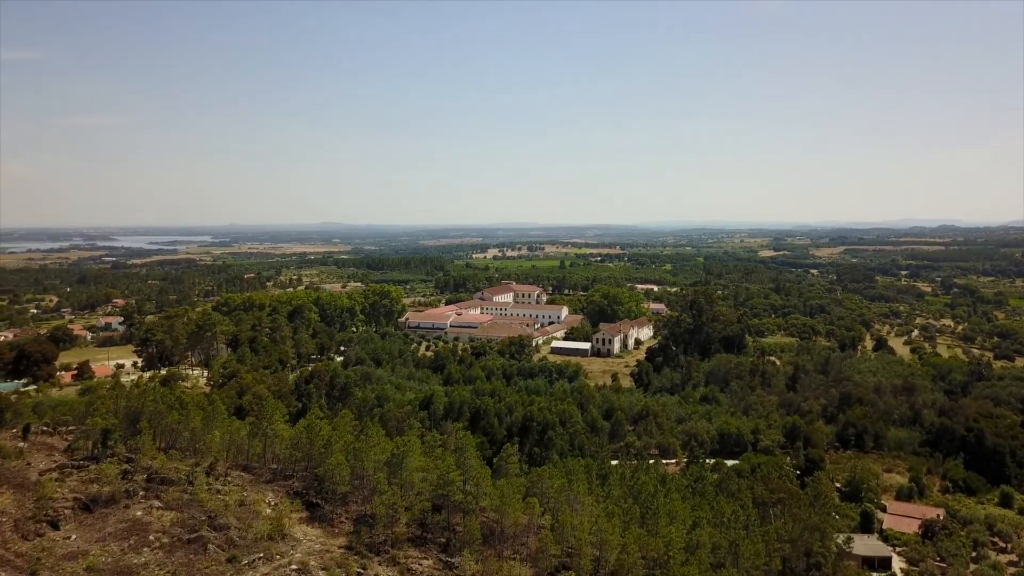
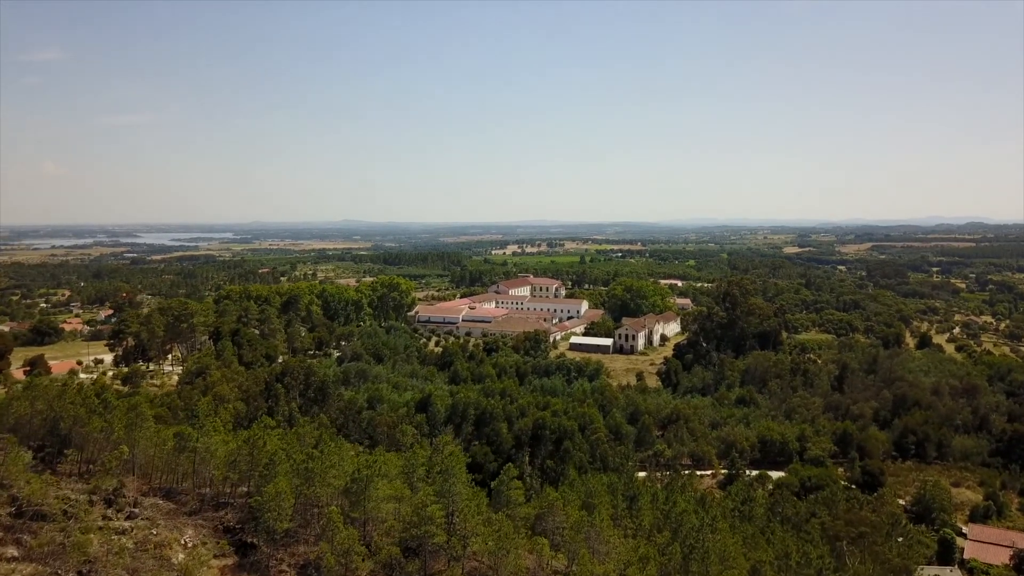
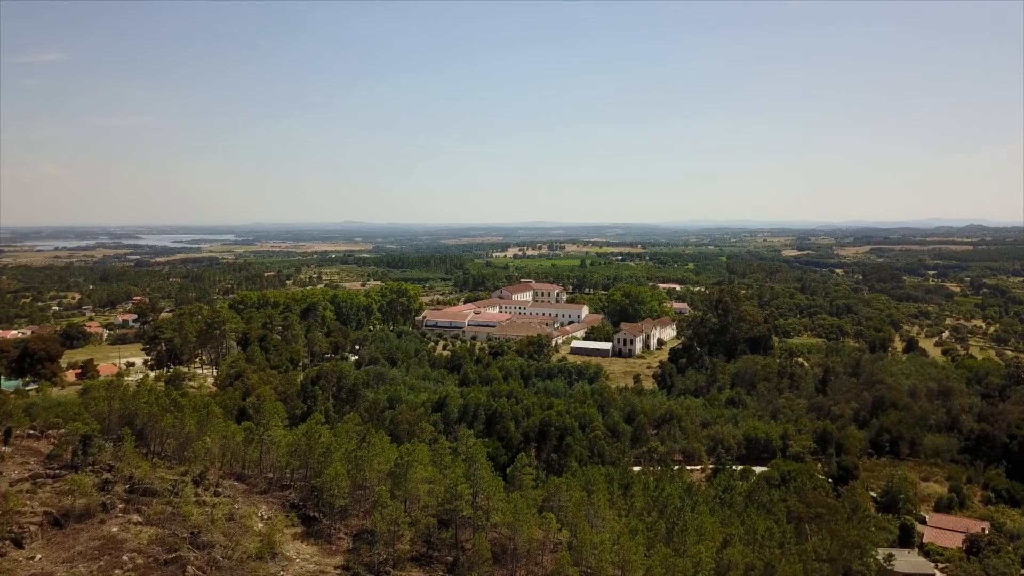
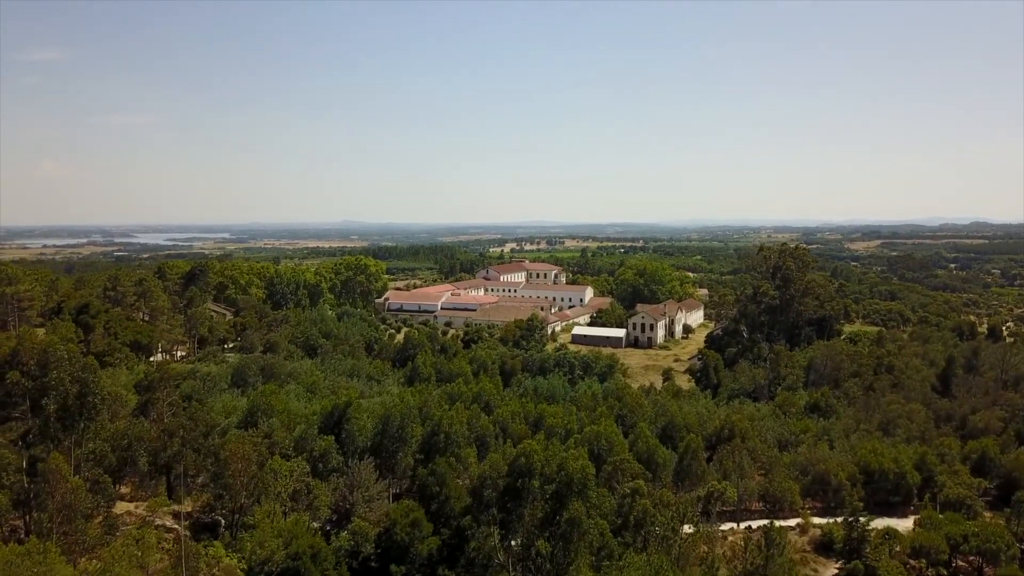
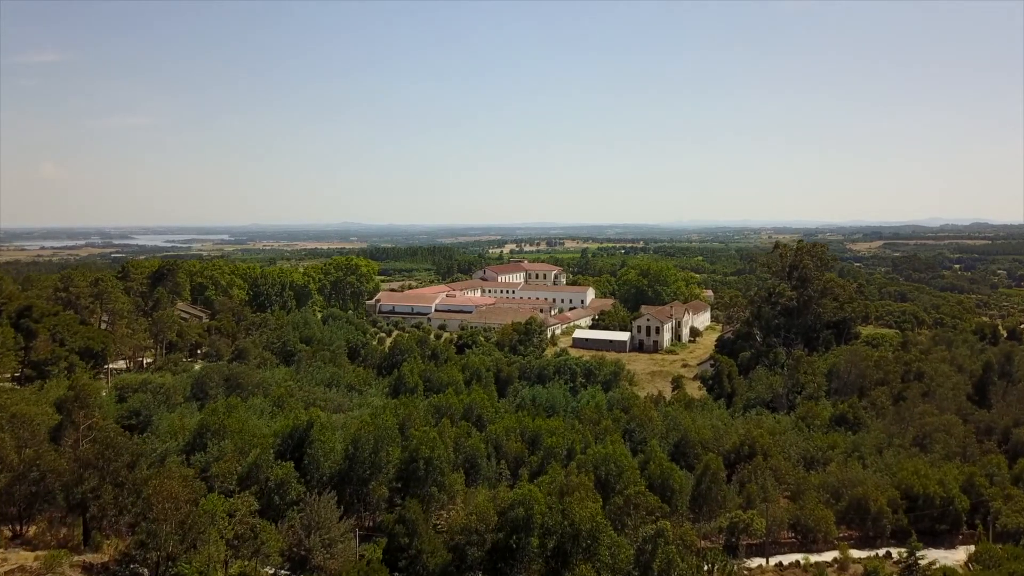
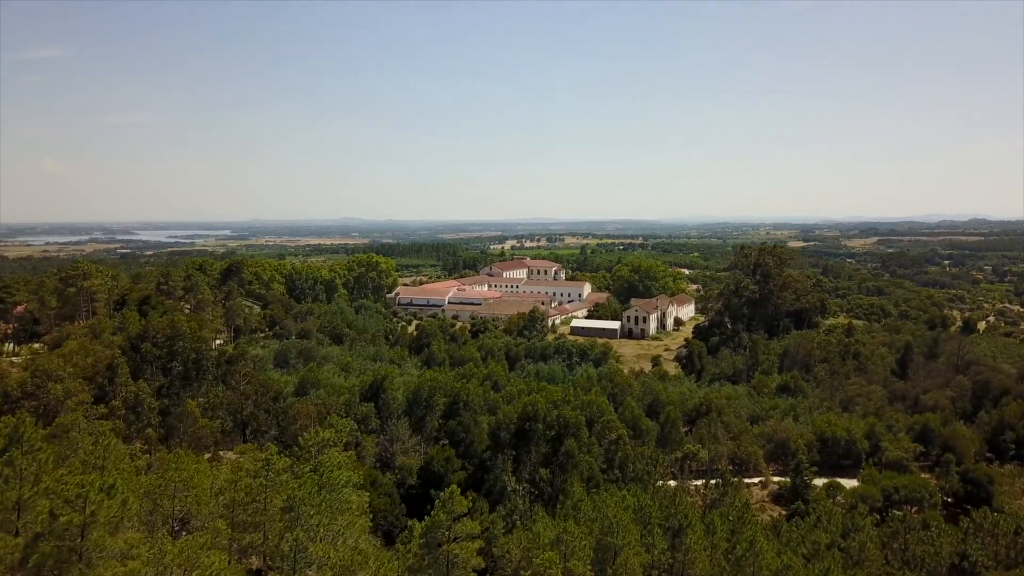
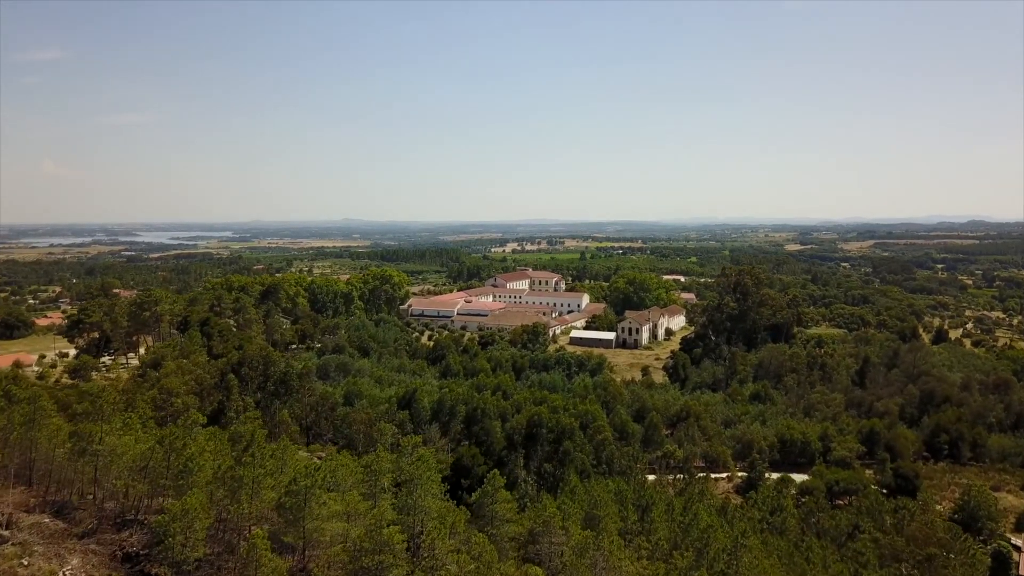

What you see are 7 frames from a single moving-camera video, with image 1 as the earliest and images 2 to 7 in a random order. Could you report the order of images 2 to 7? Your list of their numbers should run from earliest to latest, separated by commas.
3, 2, 7, 6, 4, 5
